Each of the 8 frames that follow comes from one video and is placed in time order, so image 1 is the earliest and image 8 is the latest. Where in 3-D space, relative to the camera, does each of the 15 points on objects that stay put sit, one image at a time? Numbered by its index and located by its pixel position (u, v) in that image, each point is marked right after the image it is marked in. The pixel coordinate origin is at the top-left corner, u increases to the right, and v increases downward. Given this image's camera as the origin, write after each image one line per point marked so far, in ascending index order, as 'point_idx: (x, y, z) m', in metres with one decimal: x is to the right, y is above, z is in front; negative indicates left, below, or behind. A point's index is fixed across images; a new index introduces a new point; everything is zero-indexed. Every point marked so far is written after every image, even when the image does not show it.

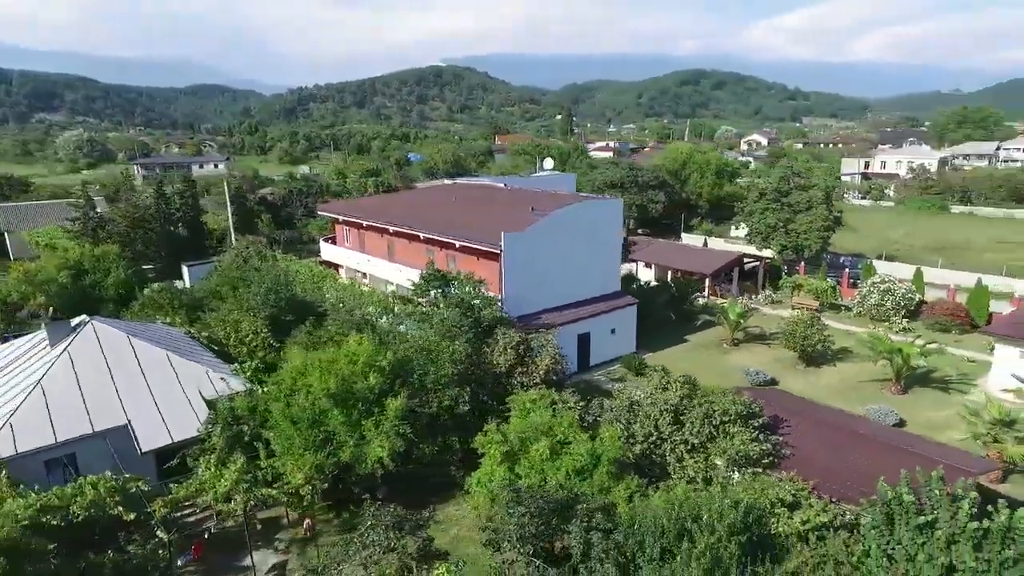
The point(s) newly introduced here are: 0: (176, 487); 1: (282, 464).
0: (-4.1, -2.5, +7.8) m
1: (-2.9, -2.3, +8.2) m
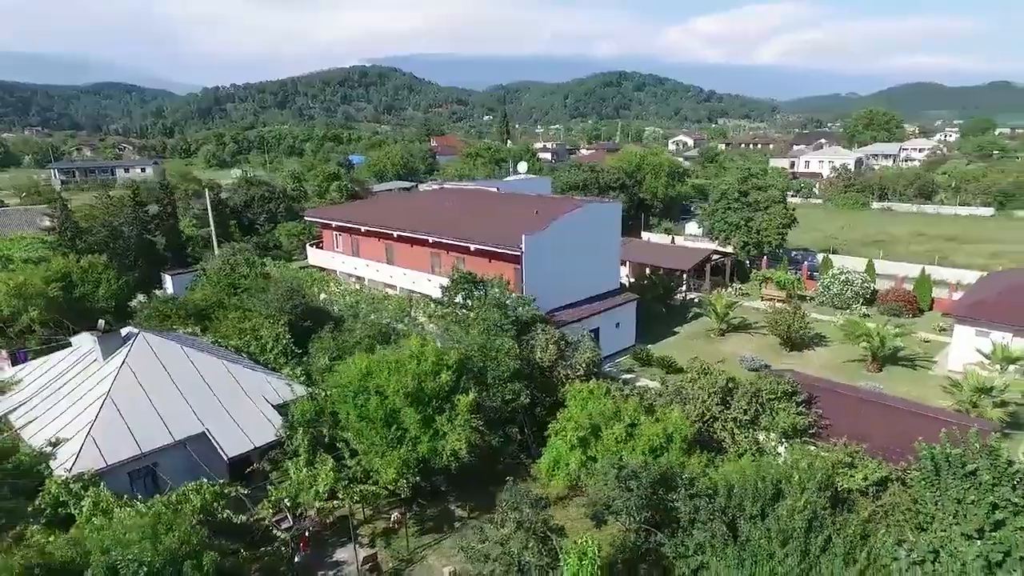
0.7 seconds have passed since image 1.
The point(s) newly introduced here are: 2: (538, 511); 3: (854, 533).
0: (-3.0, -2.6, +8.0) m
1: (-1.9, -2.4, +8.6) m
2: (+0.3, -2.4, +6.8) m
3: (+3.6, -2.5, +6.5) m
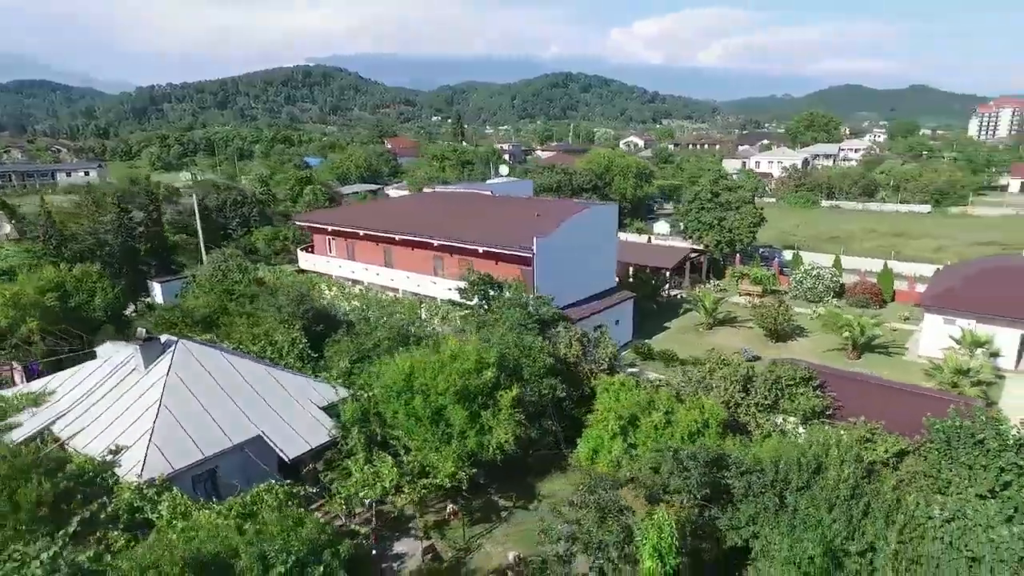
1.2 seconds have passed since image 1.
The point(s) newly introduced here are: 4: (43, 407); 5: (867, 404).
0: (-2.3, -2.7, +8.3) m
1: (-1.2, -2.4, +9.0) m
2: (+1.2, -2.4, +7.4) m
3: (+4.5, -2.4, +7.3) m
4: (-7.1, -1.8, +9.5) m
5: (+5.6, -1.8, +9.6) m
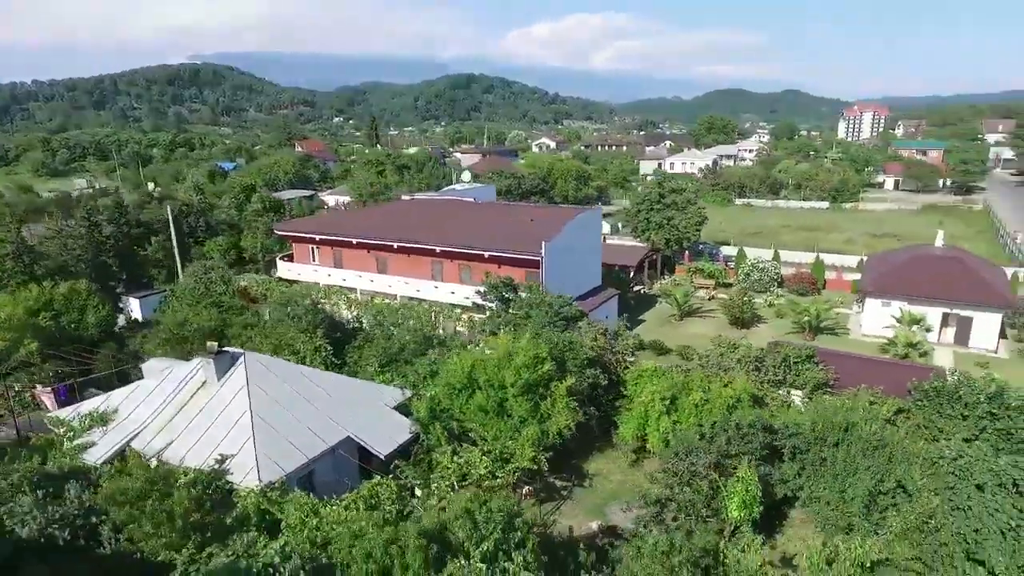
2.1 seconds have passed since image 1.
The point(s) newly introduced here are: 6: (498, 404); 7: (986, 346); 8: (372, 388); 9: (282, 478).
0: (-1.1, -2.8, +9.1) m
1: (-0.1, -2.5, +9.9) m
2: (+2.5, -2.4, +8.7) m
3: (+5.7, -2.2, +9.1) m
4: (-6.1, -2.1, +9.5) m
5: (+6.5, -1.6, +11.5) m
6: (-0.2, -1.9, +10.4) m
7: (+12.5, -1.5, +16.3) m
8: (-2.4, -1.7, +10.6) m
9: (-3.1, -2.5, +8.3) m
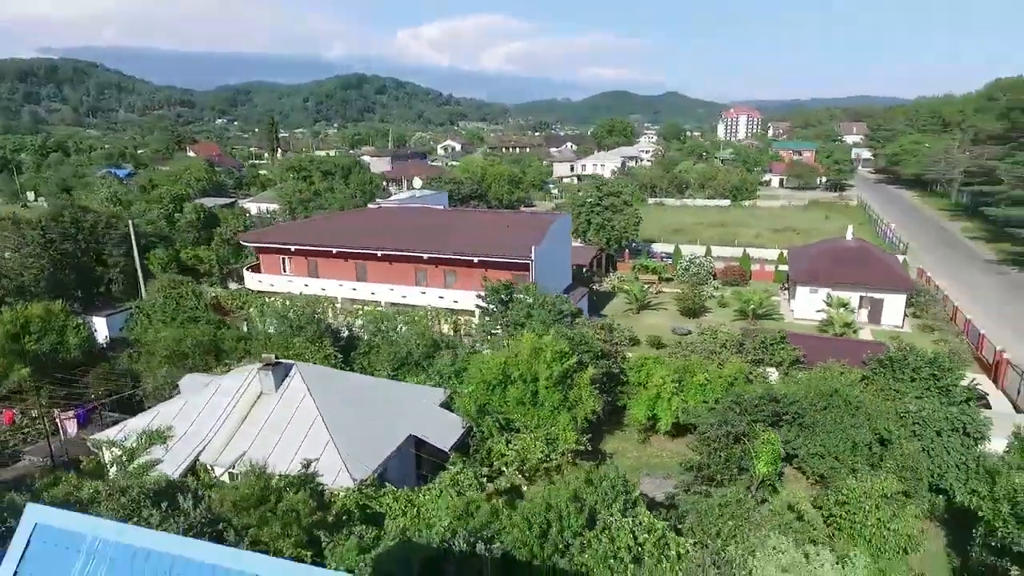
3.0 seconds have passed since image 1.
0: (-0.2, -2.8, +10.0) m
1: (+0.6, -2.5, +10.9) m
2: (+3.3, -2.3, +10.2) m
3: (+6.5, -2.0, +11.1) m
4: (-5.3, -2.4, +9.7) m
5: (+6.8, -1.4, +13.6) m
6: (+0.4, -2.0, +11.5) m
7: (+11.9, -1.1, +19.3) m
8: (-1.8, -1.8, +11.3) m
9: (-2.1, -2.7, +8.9) m
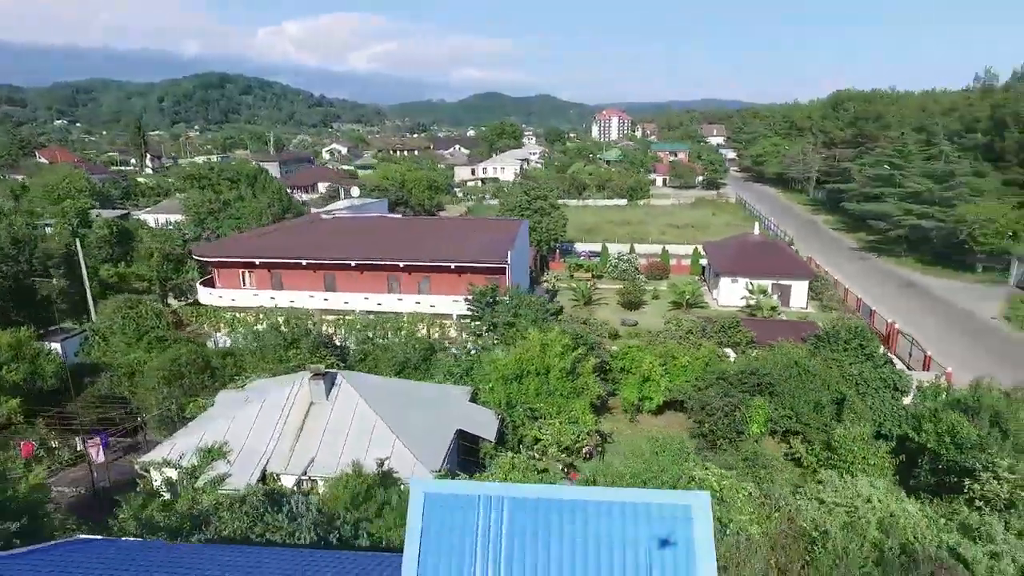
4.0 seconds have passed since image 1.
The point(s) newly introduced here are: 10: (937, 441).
0: (+0.5, -2.9, +11.2) m
1: (+1.1, -2.5, +12.3) m
2: (+3.9, -2.2, +12.0) m
3: (+6.8, -1.8, +13.5) m
4: (-4.4, -2.7, +9.9) m
5: (+6.6, -1.1, +16.1) m
6: (+0.7, -2.0, +12.8) m
7: (+10.5, -0.6, +22.7) m
8: (-1.4, -2.0, +12.1) m
9: (-1.2, -2.8, +9.8) m
10: (+7.1, -2.5, +10.3) m
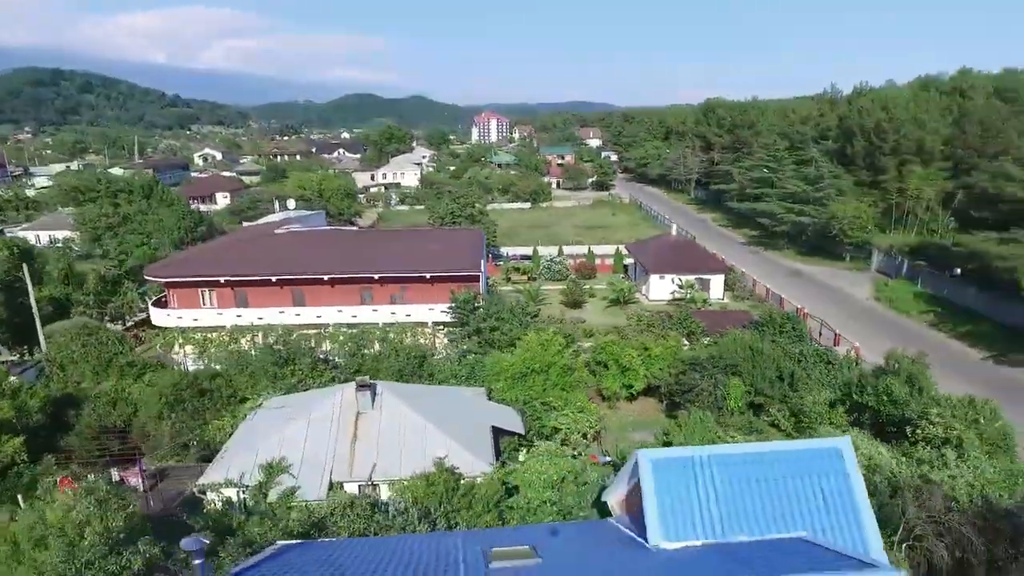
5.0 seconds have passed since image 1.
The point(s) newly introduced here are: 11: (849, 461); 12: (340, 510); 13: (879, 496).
0: (+1.0, -3.0, +12.6) m
1: (+1.3, -2.6, +13.7) m
2: (+4.1, -2.2, +14.0) m
3: (+6.7, -1.6, +16.0) m
4: (-3.6, -3.0, +10.4) m
5: (+6.0, -1.0, +18.5) m
6: (+0.9, -2.1, +14.2) m
7: (+8.6, -0.3, +25.7) m
8: (-1.1, -2.2, +13.1) m
9: (-0.4, -3.0, +10.9) m
10: (+7.6, -2.3, +12.9) m
11: (+3.1, -1.6, +5.6) m
12: (-2.5, -3.1, +8.7) m
13: (+5.4, -3.1, +9.1) m
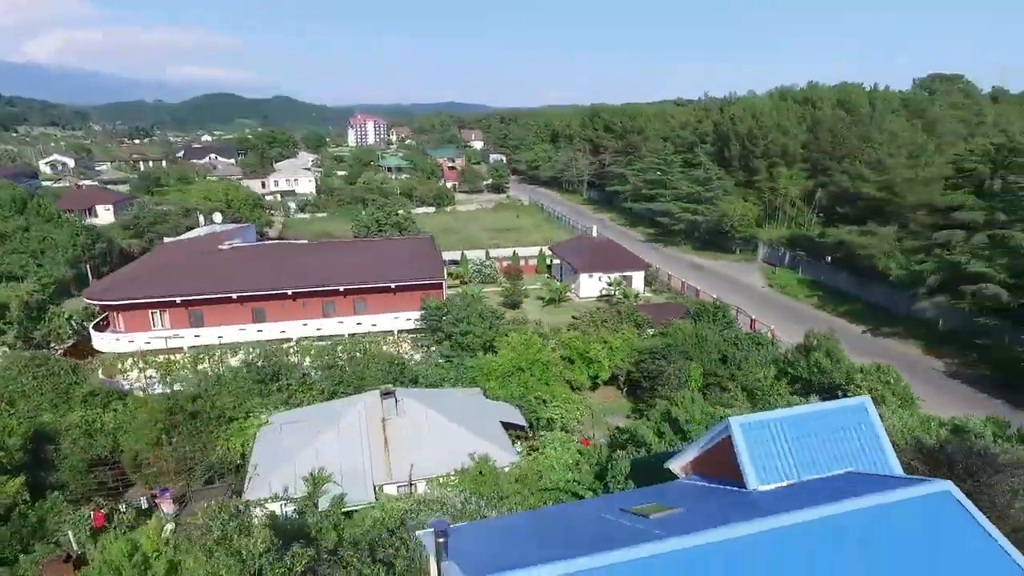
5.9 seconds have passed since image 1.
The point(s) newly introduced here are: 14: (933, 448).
0: (+1.0, -3.1, +13.9) m
1: (+1.2, -2.7, +15.1) m
2: (+3.8, -2.1, +15.9) m
3: (+5.9, -1.4, +18.4) m
4: (-3.1, -3.3, +10.9) m
5: (+4.7, -0.9, +20.7) m
6: (+0.6, -2.2, +15.4) m
7: (+5.9, -0.1, +28.2) m
8: (-1.1, -2.4, +14.1) m
9: (0.0, -3.2, +12.0) m
10: (+7.4, -2.1, +15.5) m
11: (+4.3, -1.5, +7.5) m
12: (-1.6, -3.3, +9.4) m
13: (+6.0, -2.9, +11.3) m
14: (+7.4, -2.8, +11.0) m
